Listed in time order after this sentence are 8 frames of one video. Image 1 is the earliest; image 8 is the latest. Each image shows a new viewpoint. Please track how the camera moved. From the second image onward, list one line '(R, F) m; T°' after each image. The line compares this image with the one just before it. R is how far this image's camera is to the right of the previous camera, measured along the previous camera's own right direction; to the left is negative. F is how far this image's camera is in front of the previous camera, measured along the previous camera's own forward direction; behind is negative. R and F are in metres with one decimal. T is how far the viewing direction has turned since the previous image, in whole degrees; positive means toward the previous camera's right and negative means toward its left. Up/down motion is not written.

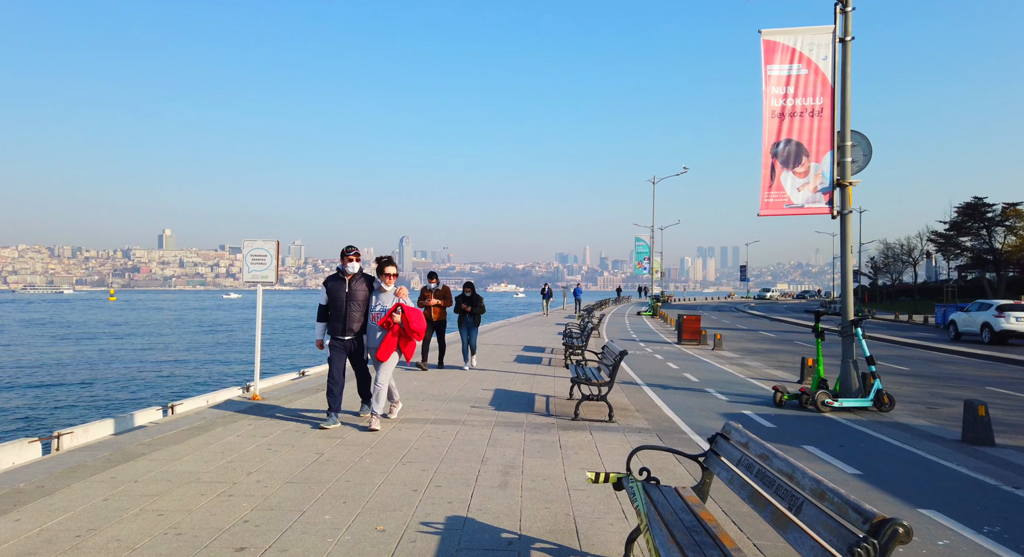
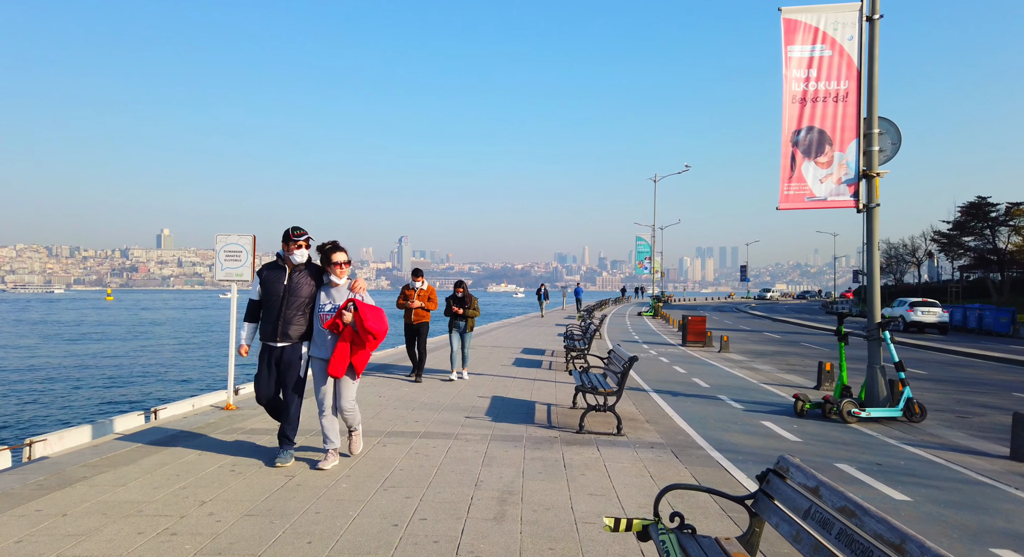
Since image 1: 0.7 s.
(0.0, +0.9) m; 0°
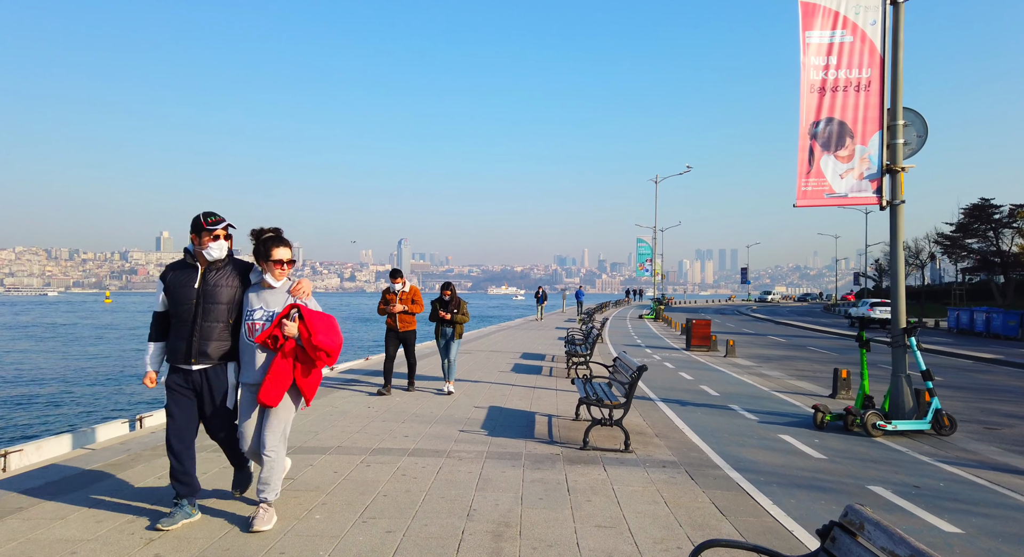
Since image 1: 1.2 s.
(0.0, +0.7) m; 0°
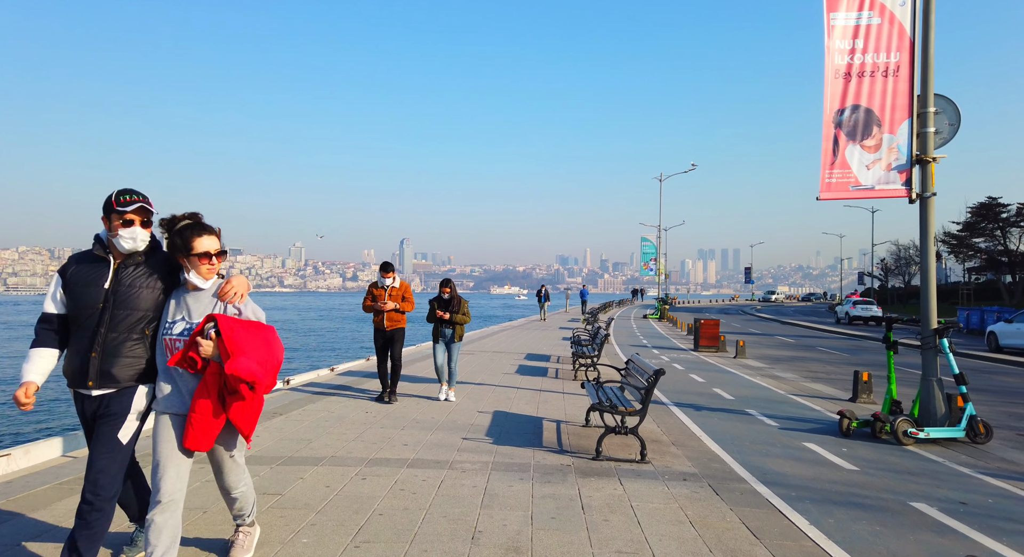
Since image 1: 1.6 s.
(-0.1, +0.5) m; 0°
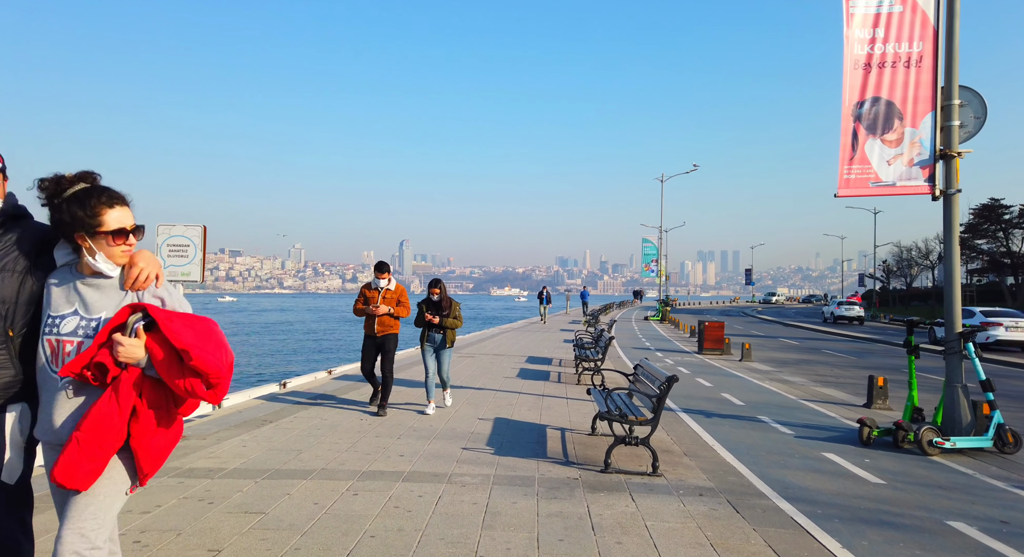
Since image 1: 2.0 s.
(0.0, +0.4) m; 0°
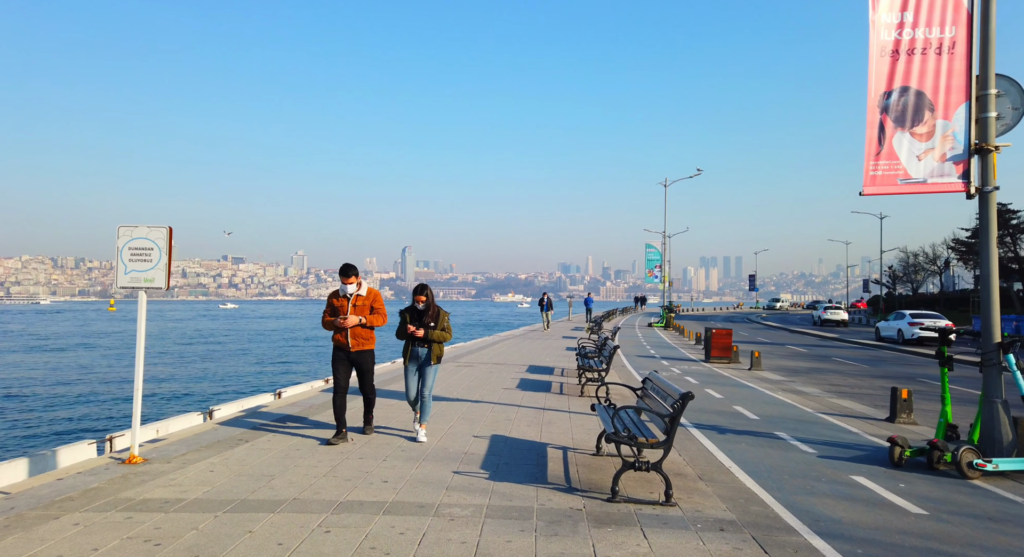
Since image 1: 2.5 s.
(+0.1, +0.7) m; 0°
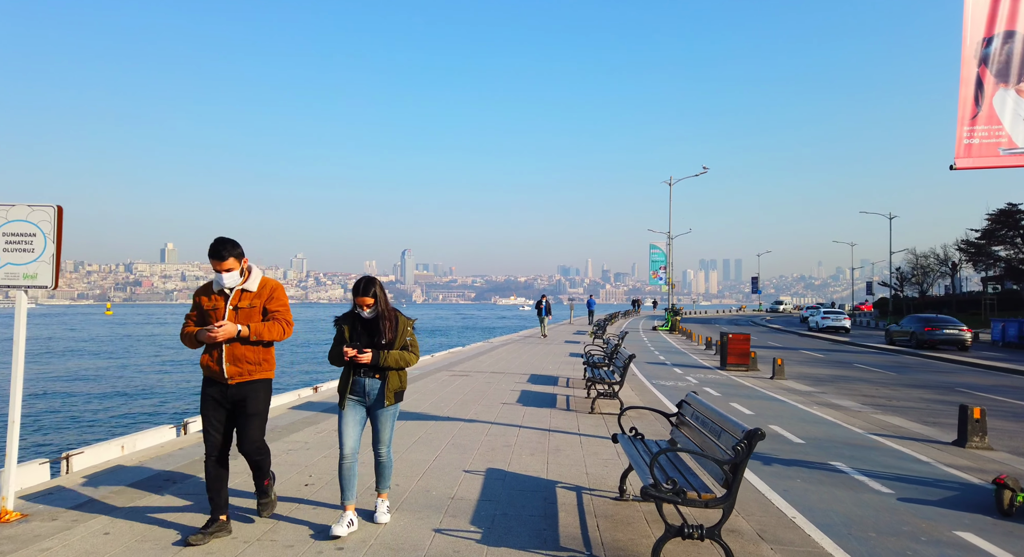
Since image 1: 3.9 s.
(0.0, +1.7) m; 0°
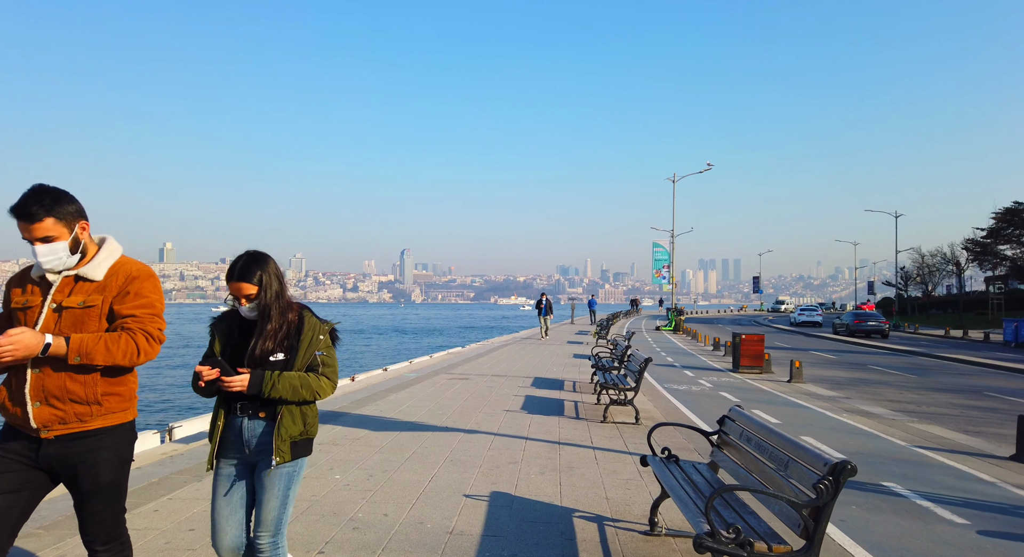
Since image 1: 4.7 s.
(-0.1, +1.0) m; 0°
